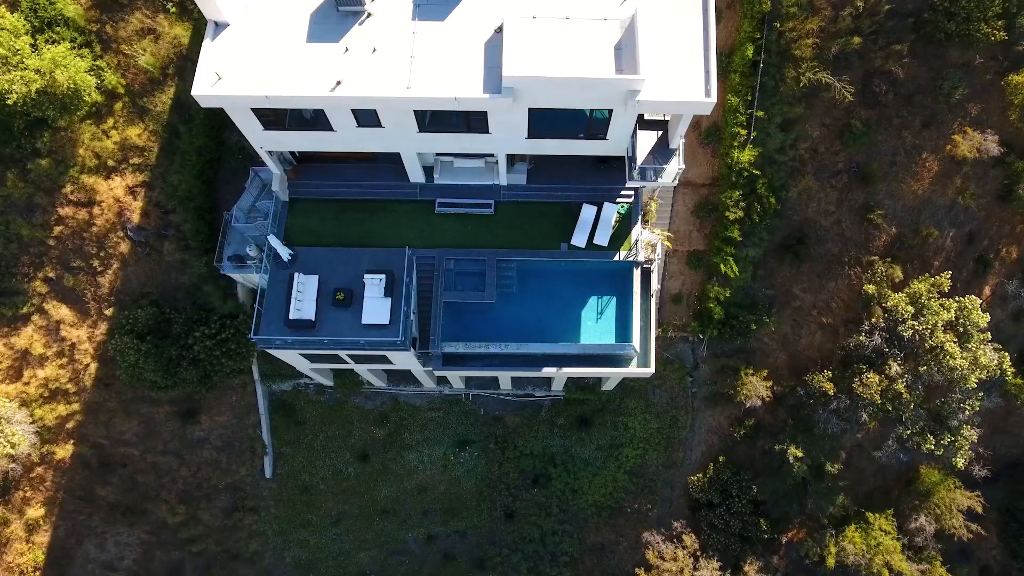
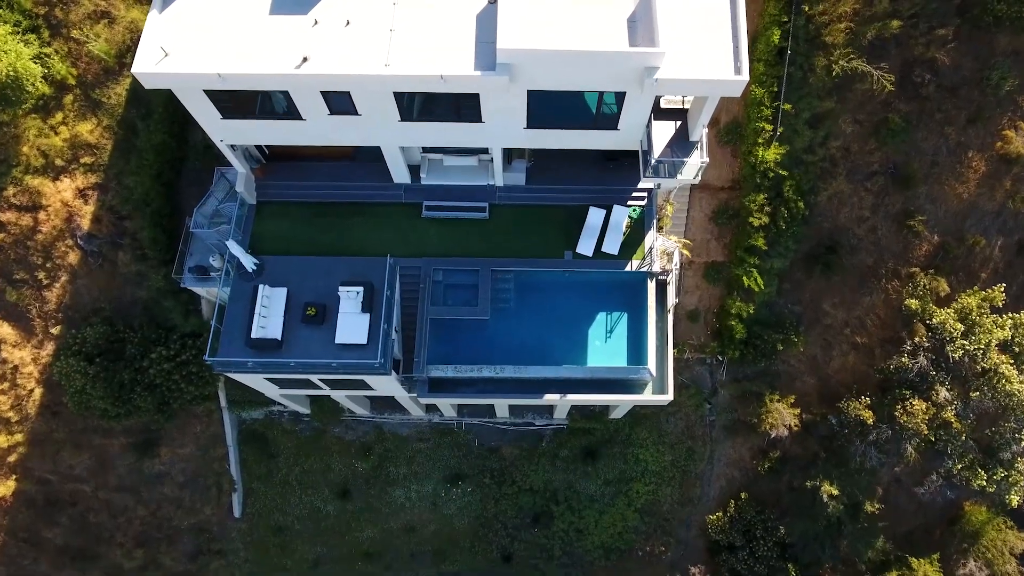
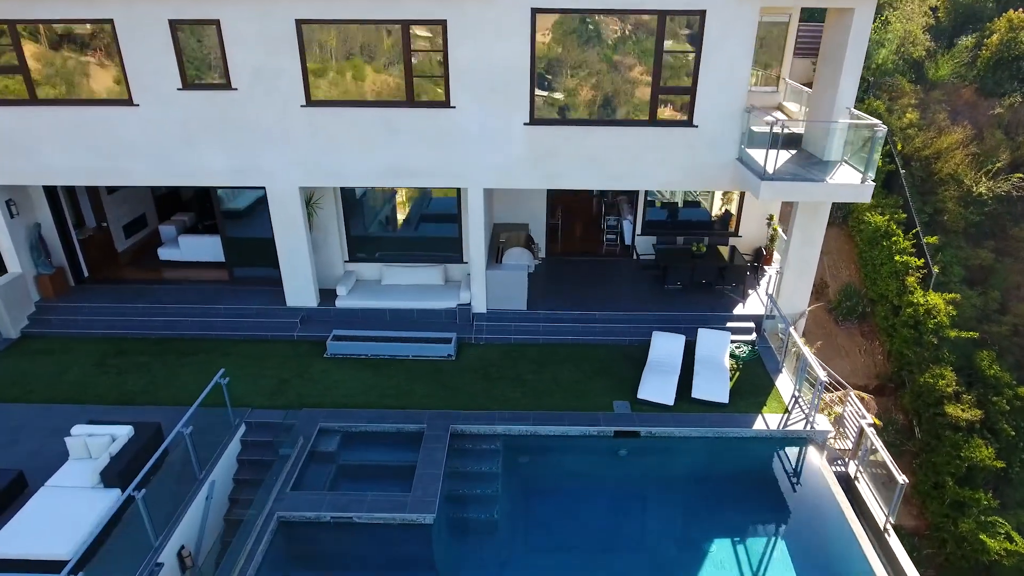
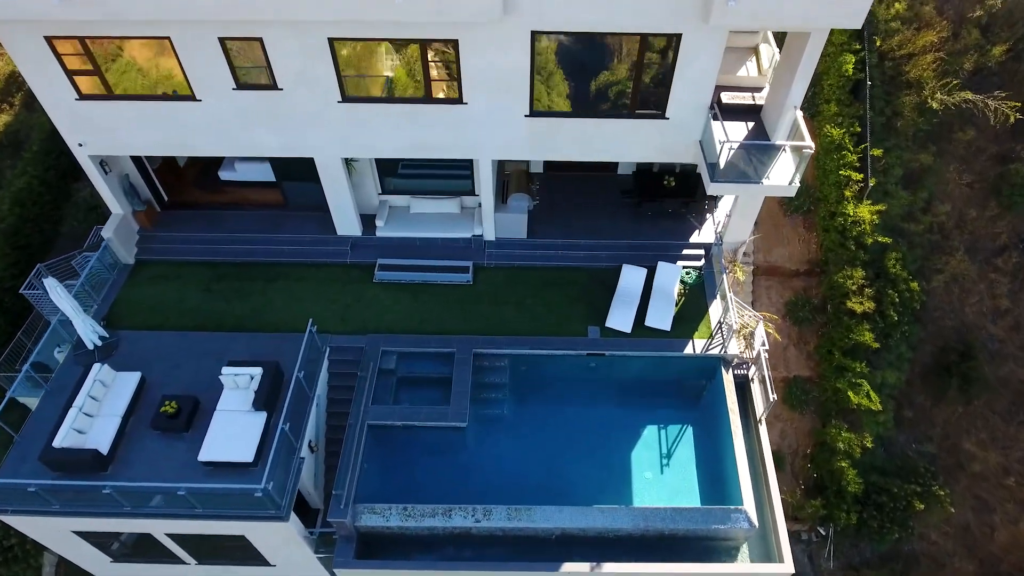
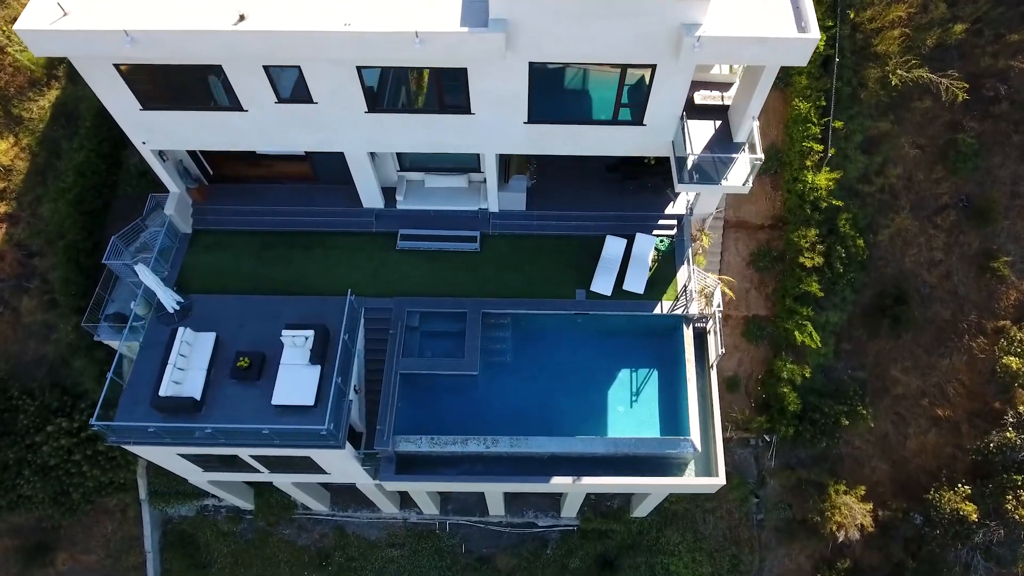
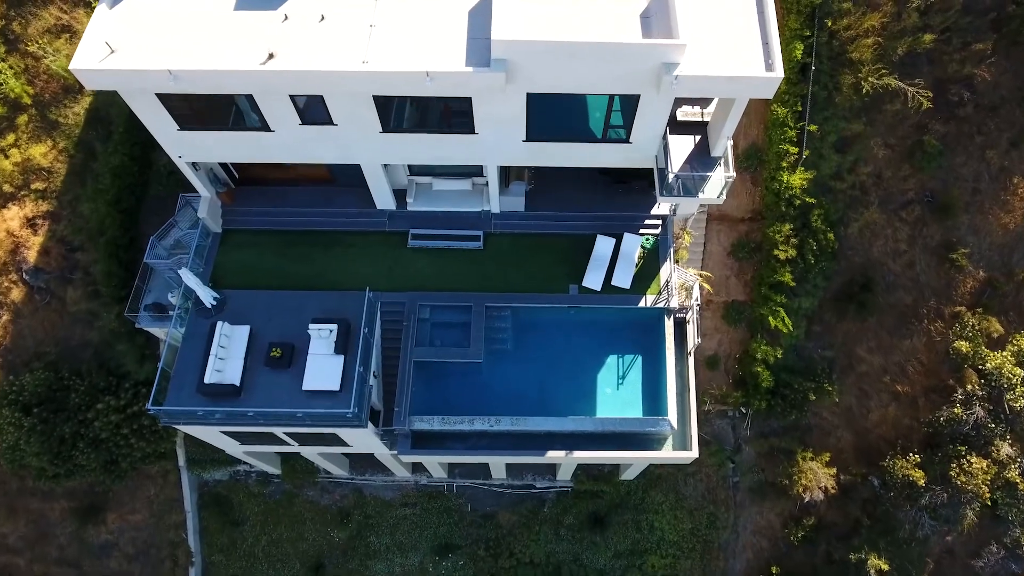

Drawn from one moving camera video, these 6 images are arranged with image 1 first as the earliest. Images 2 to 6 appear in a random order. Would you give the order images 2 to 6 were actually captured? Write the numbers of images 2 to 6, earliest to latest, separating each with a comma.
2, 6, 5, 4, 3
